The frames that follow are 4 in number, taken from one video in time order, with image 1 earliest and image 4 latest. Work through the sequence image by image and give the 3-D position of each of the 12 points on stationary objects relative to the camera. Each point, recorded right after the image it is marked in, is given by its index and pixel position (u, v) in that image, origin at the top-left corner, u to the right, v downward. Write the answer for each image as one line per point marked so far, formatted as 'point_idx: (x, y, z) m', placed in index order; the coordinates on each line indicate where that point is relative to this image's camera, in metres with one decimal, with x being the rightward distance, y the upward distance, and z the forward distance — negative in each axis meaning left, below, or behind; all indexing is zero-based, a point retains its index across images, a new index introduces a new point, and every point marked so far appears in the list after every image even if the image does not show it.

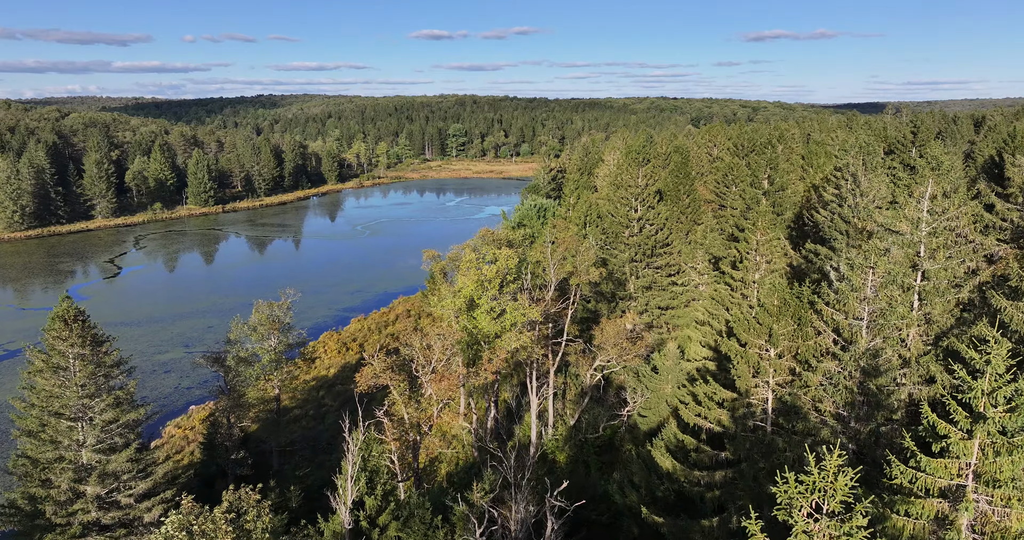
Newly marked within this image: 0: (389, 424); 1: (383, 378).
0: (-3.9, -4.8, +19.0) m
1: (-4.1, -3.5, +19.2) m
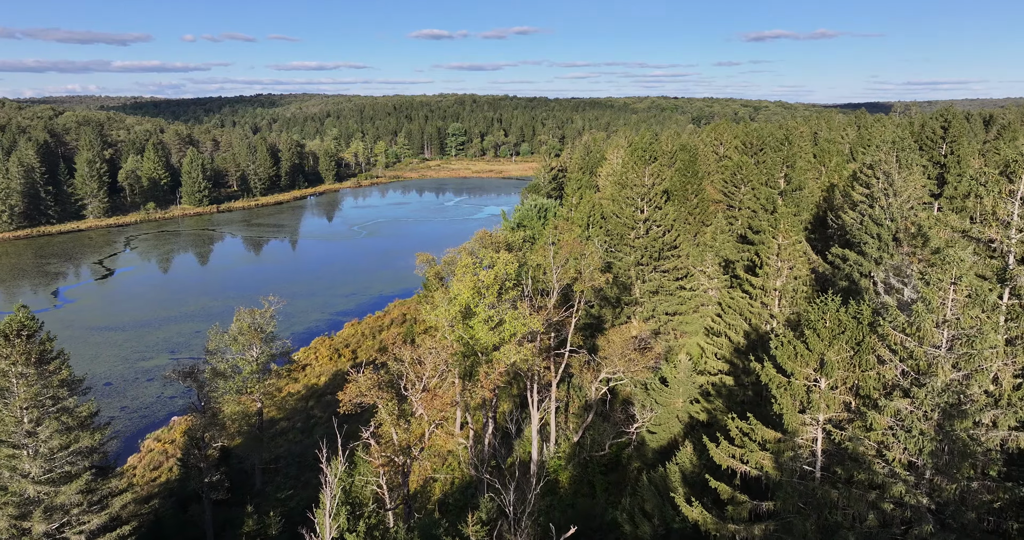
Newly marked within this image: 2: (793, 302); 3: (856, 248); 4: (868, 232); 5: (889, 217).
0: (-3.9, -5.0, +17.2) m
1: (-4.1, -3.7, +17.4) m
2: (+9.1, -1.0, +19.7) m
3: (+11.2, +0.7, +19.6) m
4: (+11.2, +1.2, +19.0) m
5: (+11.5, +1.6, +18.4) m
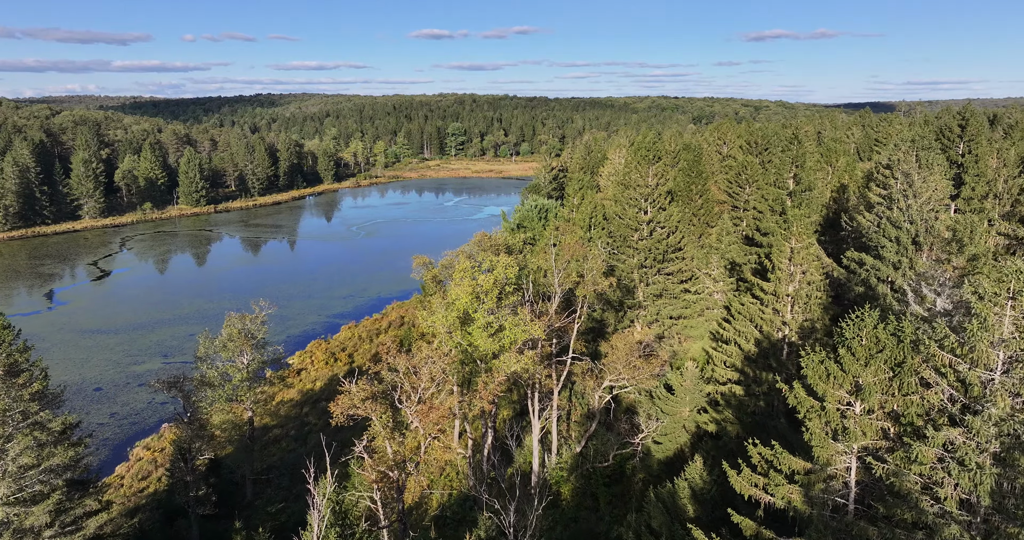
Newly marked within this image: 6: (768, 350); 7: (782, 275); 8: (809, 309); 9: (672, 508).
0: (-3.9, -5.2, +16.3) m
1: (-4.1, -3.8, +16.5) m
2: (+9.1, -1.2, +18.8) m
3: (+11.2, +0.6, +18.8) m
4: (+11.2, +1.0, +18.1) m
5: (+11.5, +1.5, +17.6) m
6: (+8.3, -2.6, +19.7) m
7: (+8.7, -0.2, +19.4) m
8: (+9.3, -1.2, +18.8) m
9: (+4.4, -6.5, +16.5) m
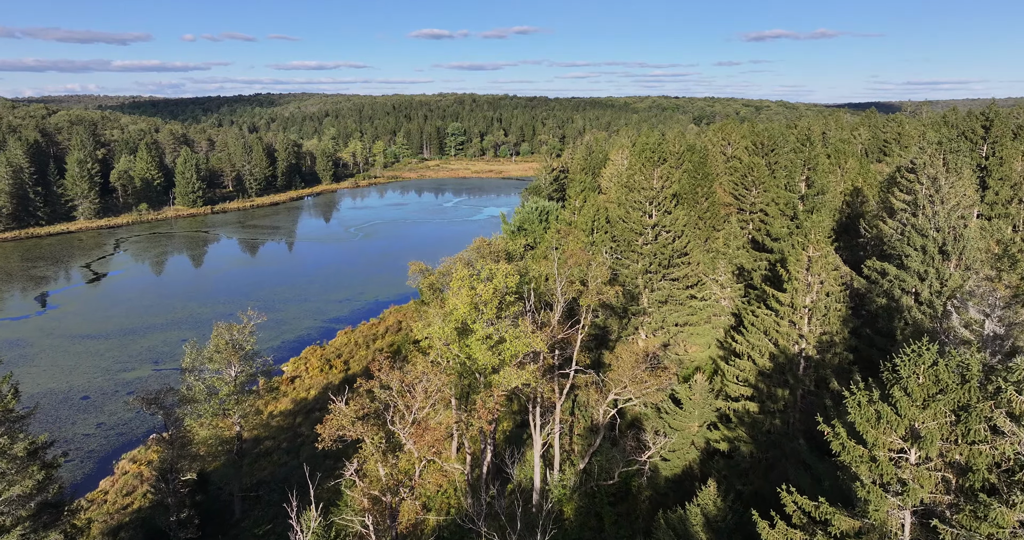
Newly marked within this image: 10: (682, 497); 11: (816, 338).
0: (-3.9, -5.4, +15.2) m
1: (-4.1, -4.1, +15.5) m
2: (+9.2, -1.5, +17.7) m
3: (+11.2, +0.3, +17.7) m
4: (+11.2, +0.7, +17.0) m
5: (+11.5, +1.2, +16.5) m
6: (+8.3, -2.9, +18.6) m
7: (+8.7, -0.5, +18.4) m
8: (+9.3, -1.5, +17.8) m
9: (+4.4, -6.8, +15.4) m
10: (+5.4, -7.2, +19.7) m
11: (+8.9, -2.0, +17.7) m
